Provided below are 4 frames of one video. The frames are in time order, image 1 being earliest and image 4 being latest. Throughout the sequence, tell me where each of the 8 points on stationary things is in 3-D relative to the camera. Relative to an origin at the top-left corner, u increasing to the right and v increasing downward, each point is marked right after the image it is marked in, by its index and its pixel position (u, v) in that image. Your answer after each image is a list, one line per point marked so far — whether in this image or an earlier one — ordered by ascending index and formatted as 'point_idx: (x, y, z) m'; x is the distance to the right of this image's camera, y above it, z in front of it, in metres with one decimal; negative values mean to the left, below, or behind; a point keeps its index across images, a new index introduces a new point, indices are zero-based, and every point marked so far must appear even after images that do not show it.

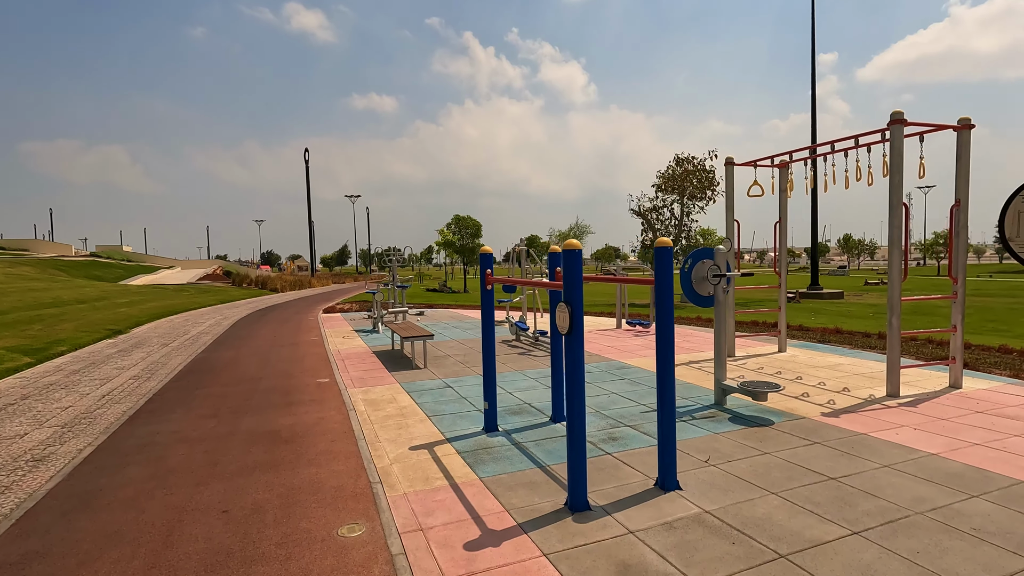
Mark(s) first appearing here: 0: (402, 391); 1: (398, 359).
0: (-1.4, -1.4, +7.0) m
1: (-2.0, -1.2, +9.2) m
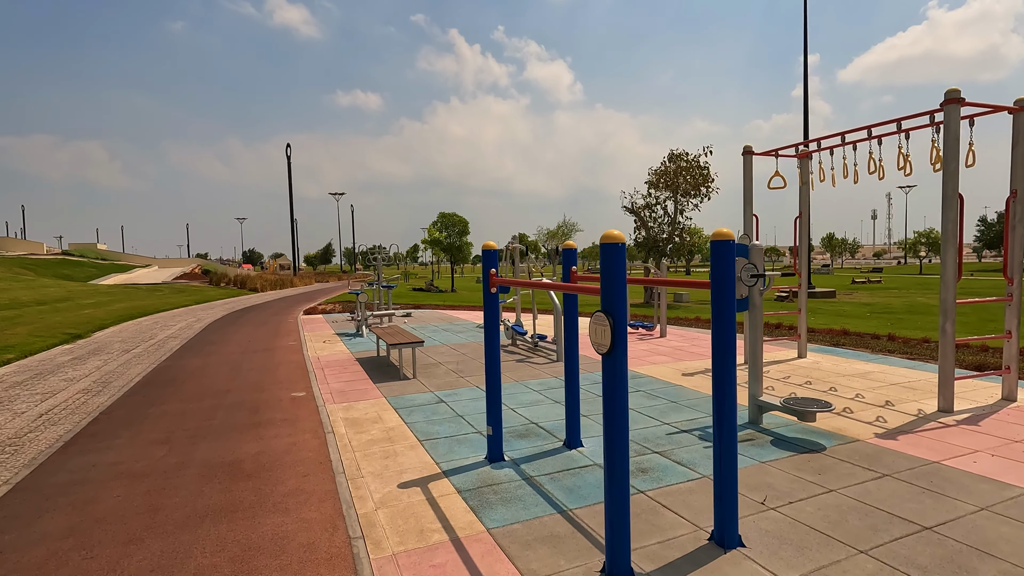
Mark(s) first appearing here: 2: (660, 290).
0: (-1.4, -1.4, +6.1) m
1: (-2.0, -1.3, +8.3) m
2: (+3.1, +0.1, +11.1) m
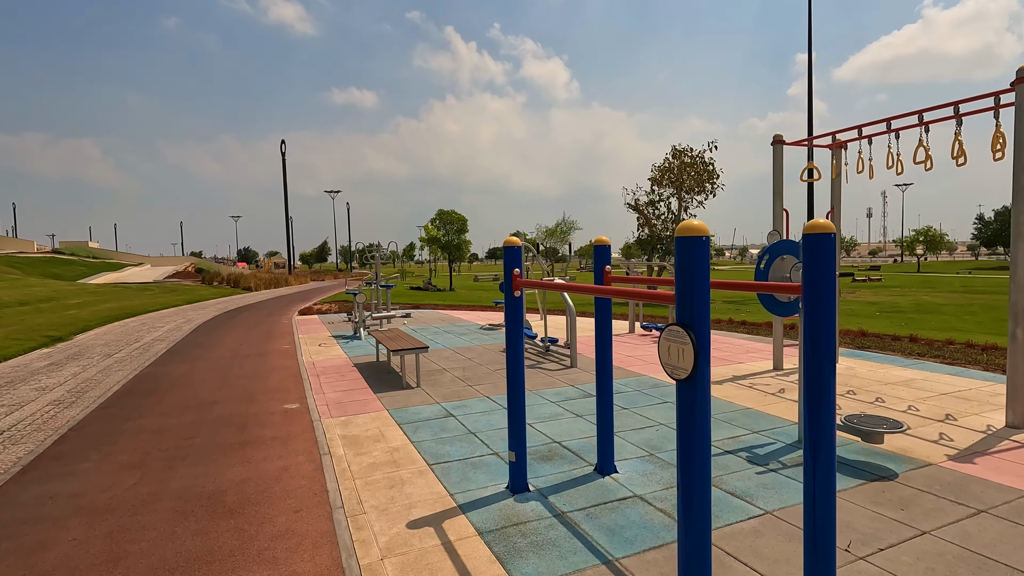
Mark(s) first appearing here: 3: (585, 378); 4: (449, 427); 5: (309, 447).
0: (-1.2, -1.4, +5.5) m
1: (-1.8, -1.3, +7.7) m
2: (+3.3, +0.1, +10.5) m
3: (+1.0, -1.2, +7.4) m
4: (-0.6, -1.4, +5.4) m
5: (-1.9, -1.5, +4.9) m
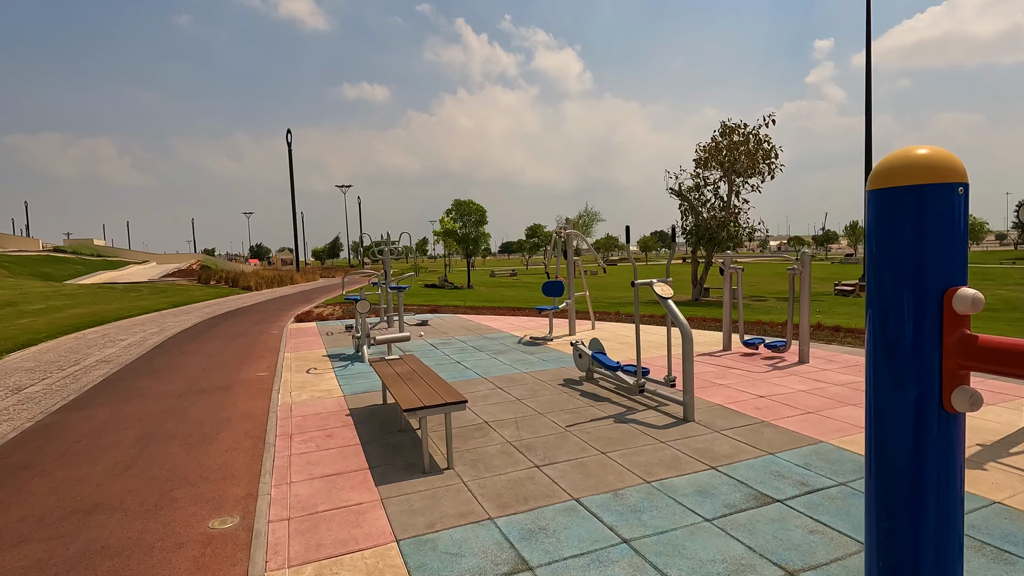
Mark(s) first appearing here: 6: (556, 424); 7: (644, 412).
0: (-0.5, -1.5, +2.6) m
1: (-1.1, -1.4, +4.8) m
2: (+4.1, 0.0, +7.5) m
3: (+1.8, -1.3, +4.5) m
4: (+0.1, -1.5, +2.5) m
5: (-1.2, -1.6, +2.1) m
6: (+0.4, -1.3, +5.2) m
7: (+1.3, -1.2, +5.5) m
